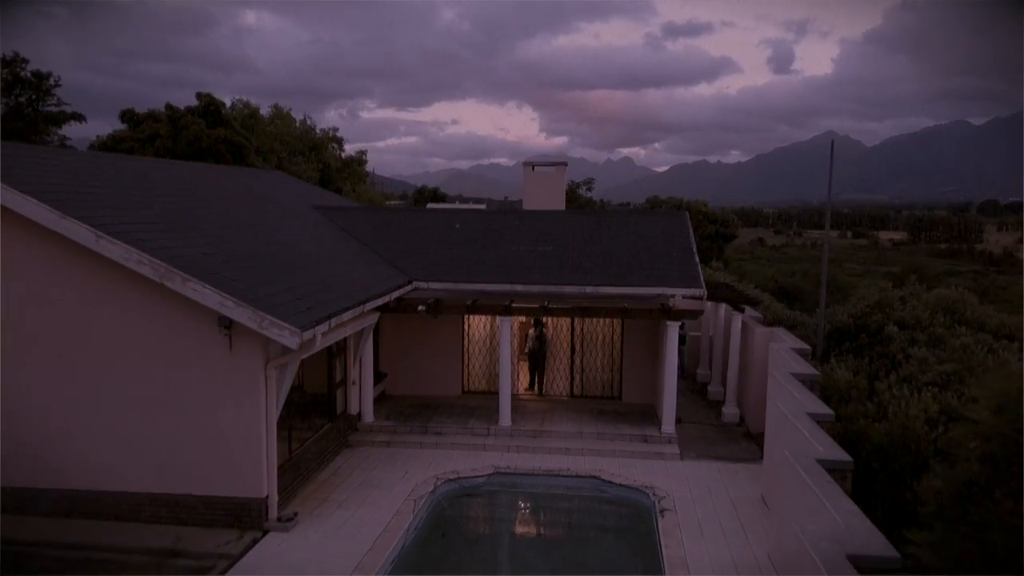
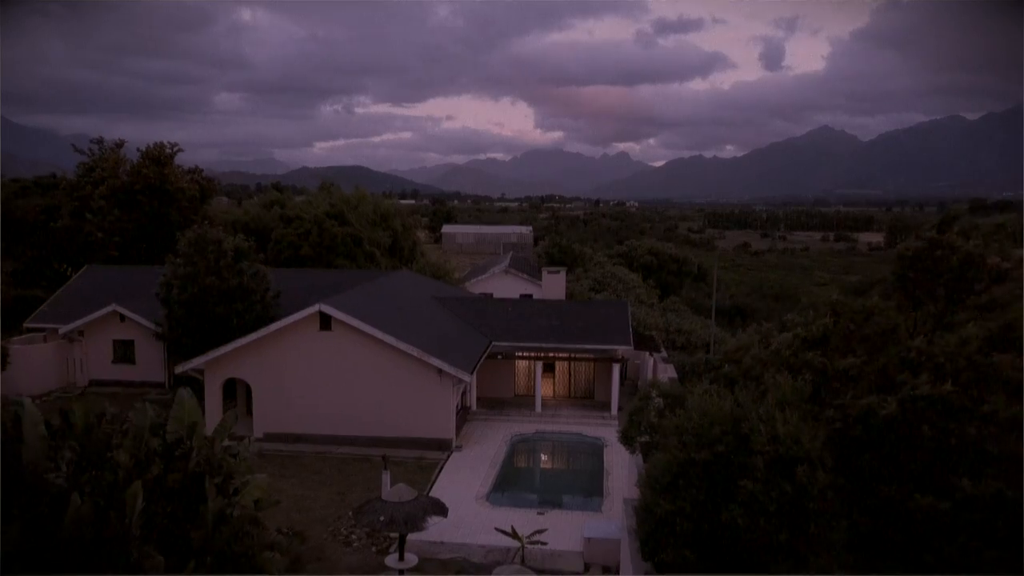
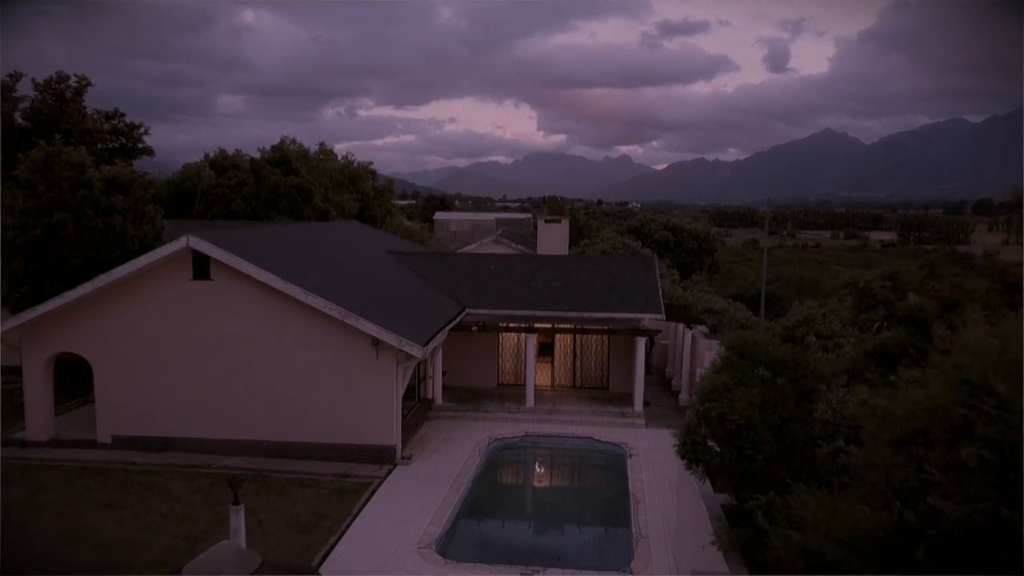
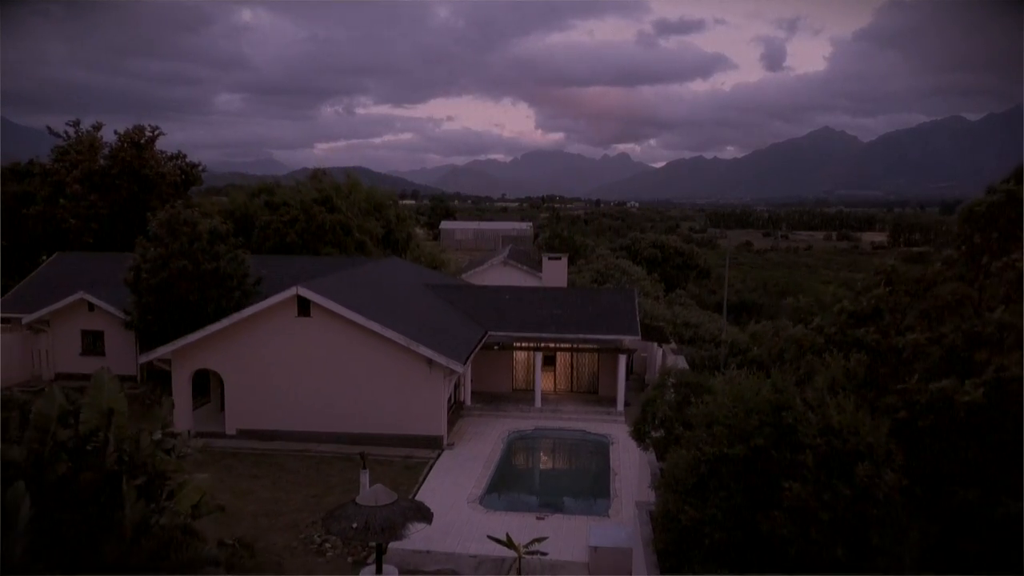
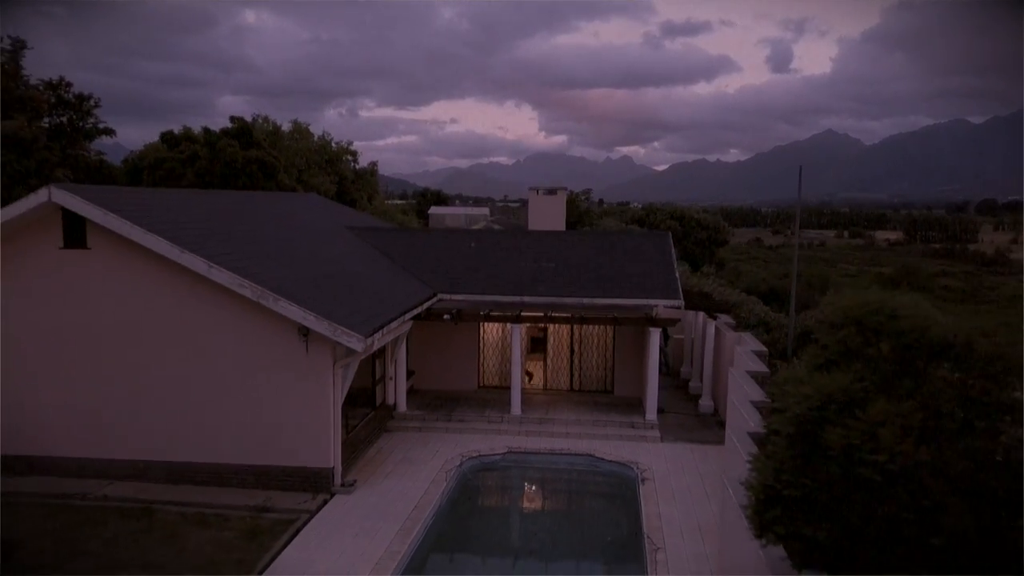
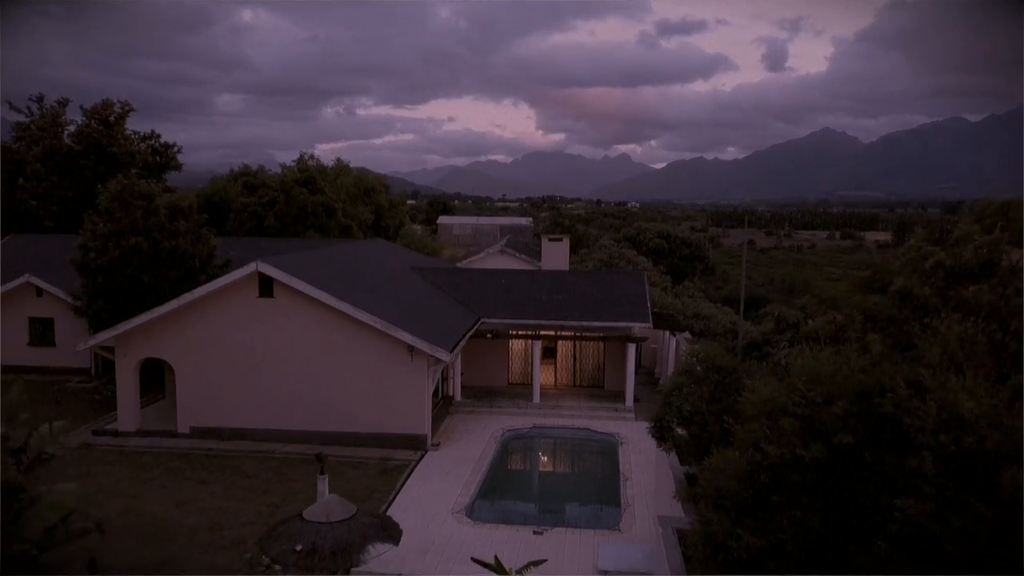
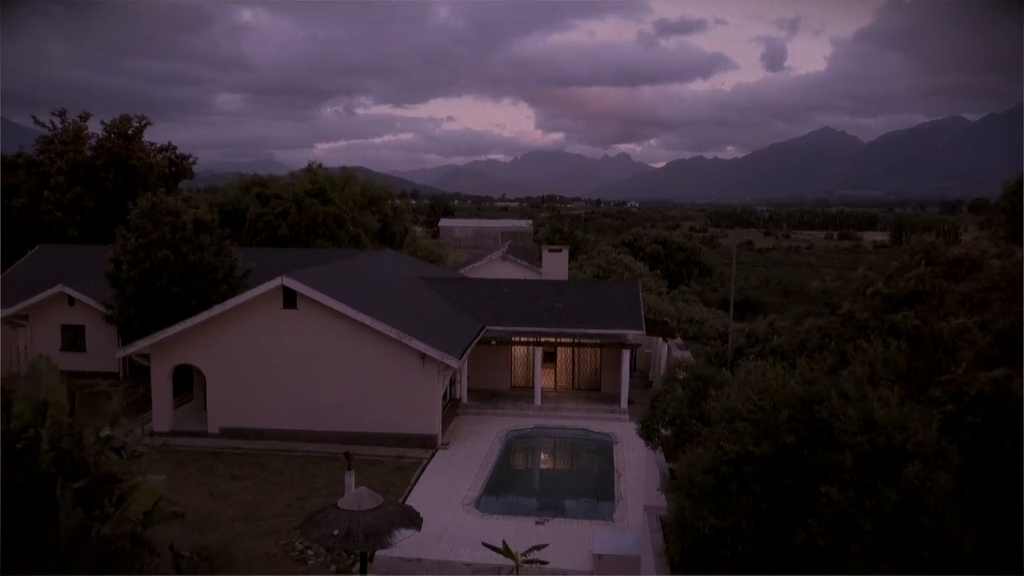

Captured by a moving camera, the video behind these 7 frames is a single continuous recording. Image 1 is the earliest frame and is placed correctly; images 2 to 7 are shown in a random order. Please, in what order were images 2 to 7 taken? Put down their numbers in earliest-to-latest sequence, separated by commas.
5, 3, 6, 7, 4, 2
